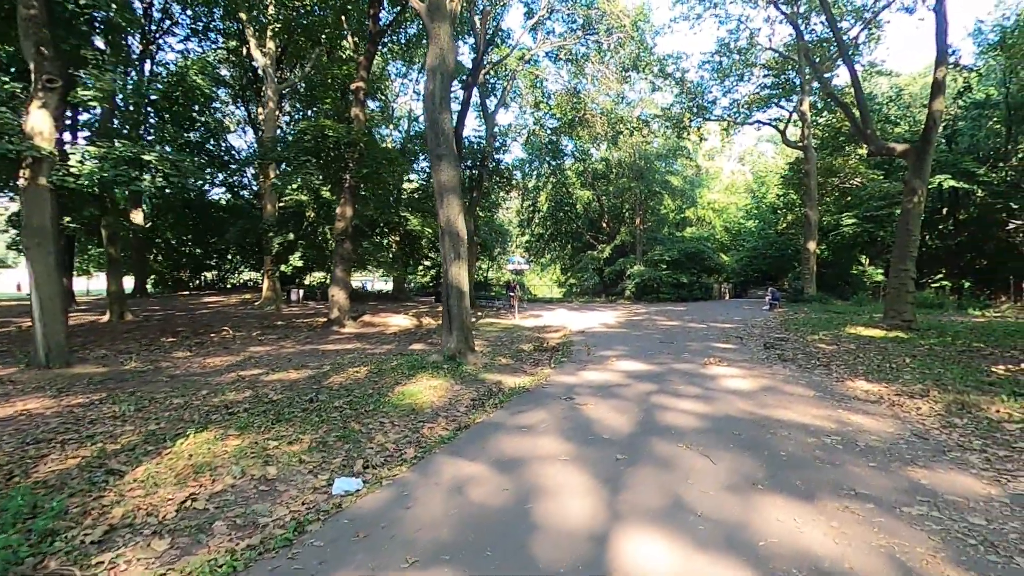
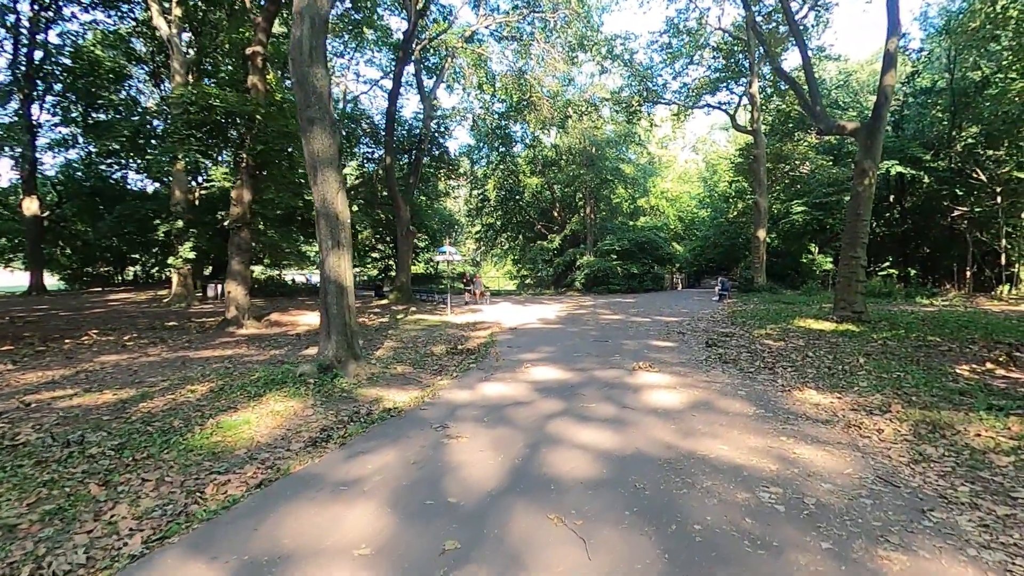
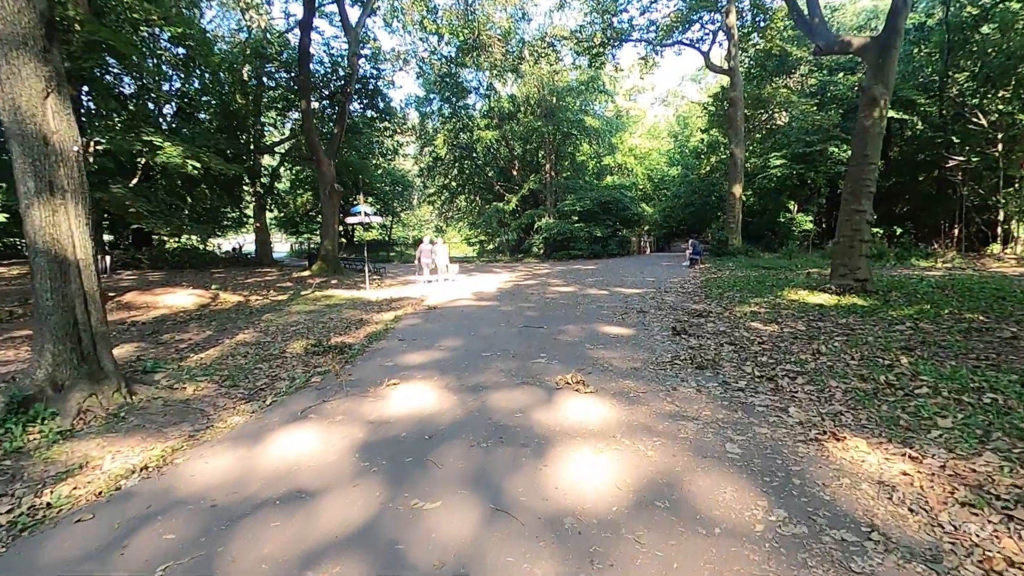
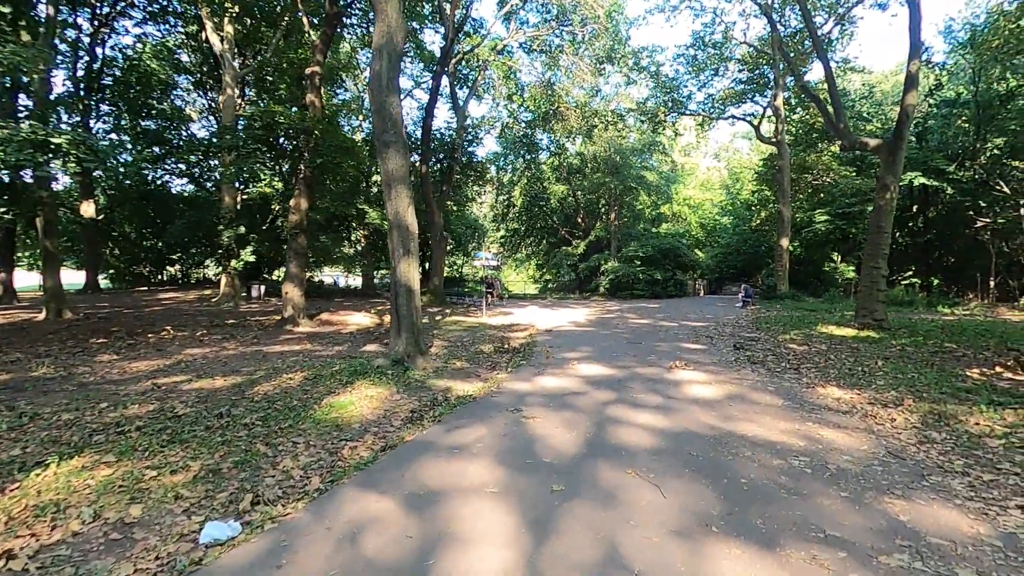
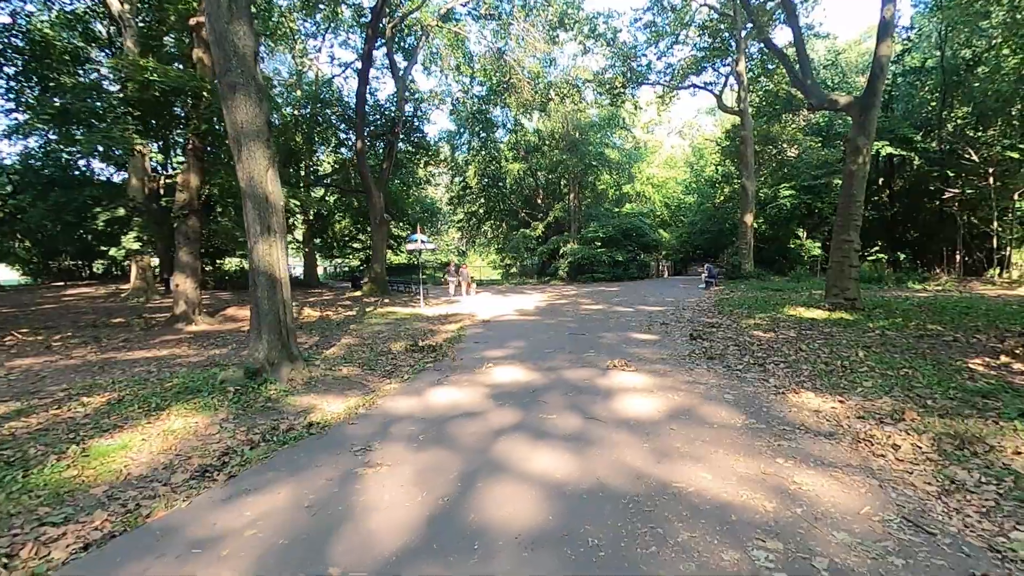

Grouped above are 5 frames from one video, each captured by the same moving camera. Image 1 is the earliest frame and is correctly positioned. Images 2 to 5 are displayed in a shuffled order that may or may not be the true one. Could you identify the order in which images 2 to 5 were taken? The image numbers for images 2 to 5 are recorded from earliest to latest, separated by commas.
4, 2, 5, 3
